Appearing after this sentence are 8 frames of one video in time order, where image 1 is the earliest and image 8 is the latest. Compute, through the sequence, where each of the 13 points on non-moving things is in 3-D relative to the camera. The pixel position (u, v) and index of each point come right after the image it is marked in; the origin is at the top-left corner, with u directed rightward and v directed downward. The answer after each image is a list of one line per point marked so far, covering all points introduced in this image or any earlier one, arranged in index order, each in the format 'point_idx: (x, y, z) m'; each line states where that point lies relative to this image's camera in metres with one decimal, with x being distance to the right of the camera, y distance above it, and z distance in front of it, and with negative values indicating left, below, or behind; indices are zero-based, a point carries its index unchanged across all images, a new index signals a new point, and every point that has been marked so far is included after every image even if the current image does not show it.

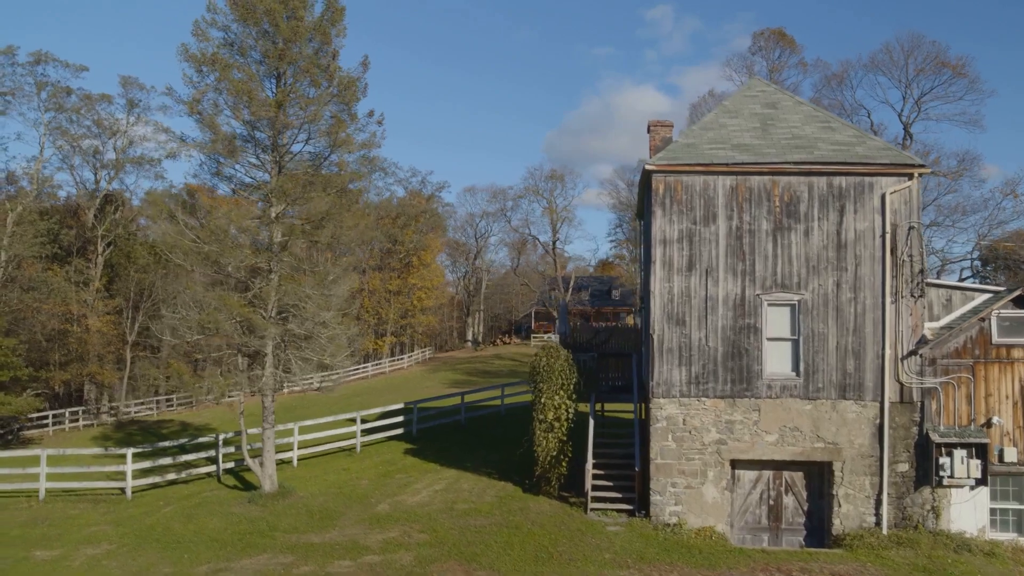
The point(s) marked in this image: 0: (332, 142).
0: (-3.8, +3.2, +15.3) m
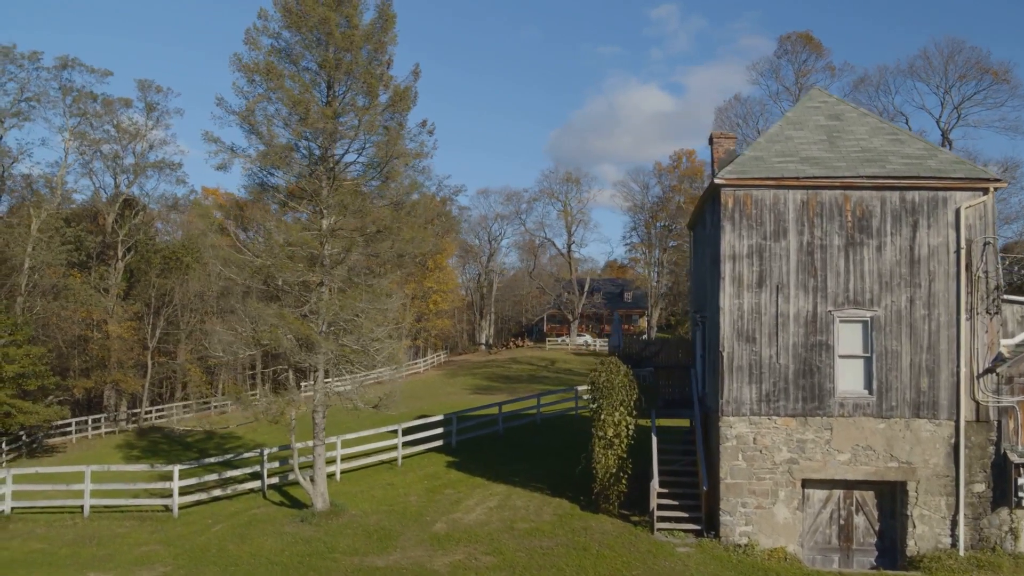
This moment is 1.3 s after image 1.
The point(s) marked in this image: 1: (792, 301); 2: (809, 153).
0: (-2.6, +2.9, +15.0) m
1: (+5.2, -0.2, +13.0) m
2: (+5.8, +2.6, +13.6) m
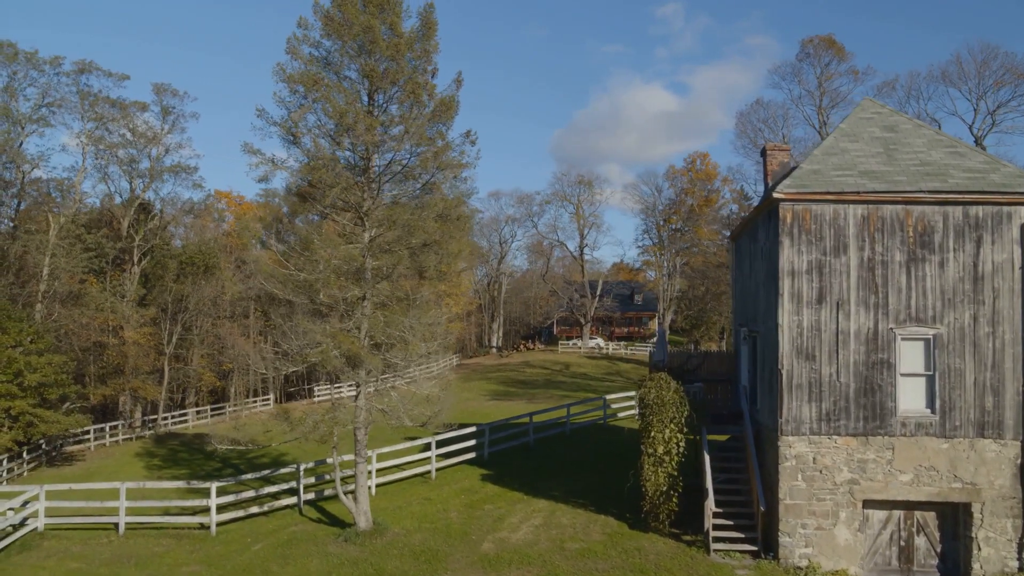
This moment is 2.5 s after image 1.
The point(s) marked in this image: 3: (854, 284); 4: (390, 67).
0: (-1.6, +2.6, +14.7) m
1: (+6.2, -0.6, +12.8) m
2: (+6.8, +2.3, +13.3) m
3: (+6.3, +0.1, +12.8) m
4: (-2.5, +4.6, +14.6) m
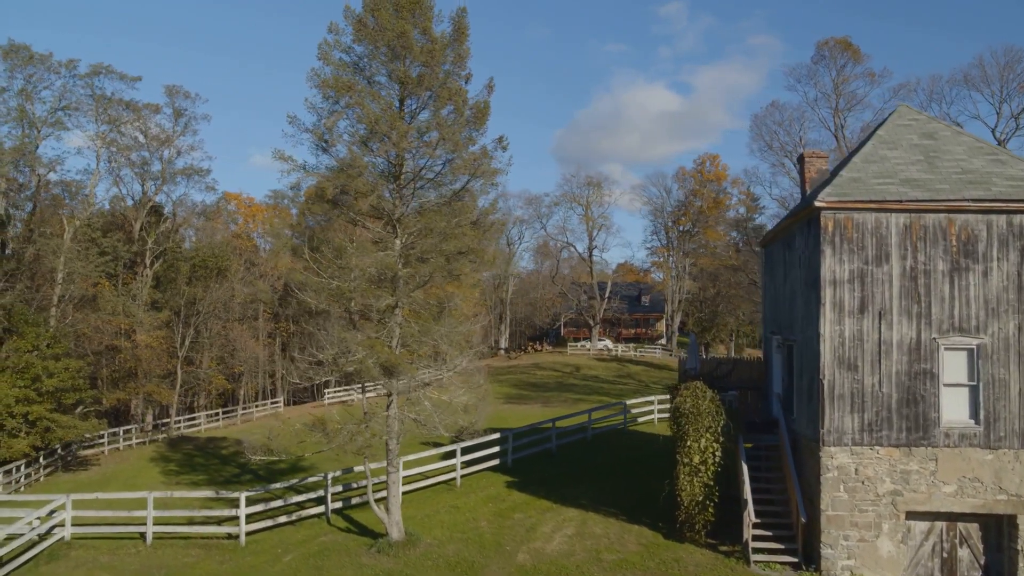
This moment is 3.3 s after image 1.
0: (-0.9, +2.5, +14.6) m
1: (+6.9, -0.7, +12.6) m
2: (+7.5, +2.1, +13.2) m
3: (+7.0, -0.1, +12.7) m
4: (-1.8, +4.4, +14.5) m
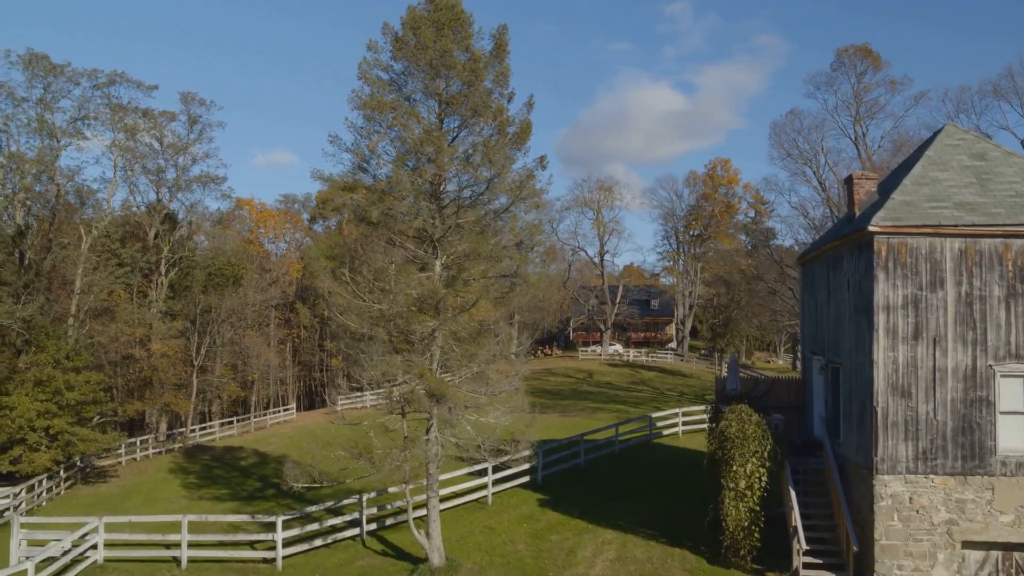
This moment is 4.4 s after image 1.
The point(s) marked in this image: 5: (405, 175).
0: (0.0, +2.0, +14.4) m
1: (+7.8, -1.2, +12.5) m
2: (+8.4, +1.7, +13.0) m
3: (+7.8, -0.6, +12.5) m
4: (-0.9, +4.0, +14.3) m
5: (-2.1, +2.2, +14.1) m
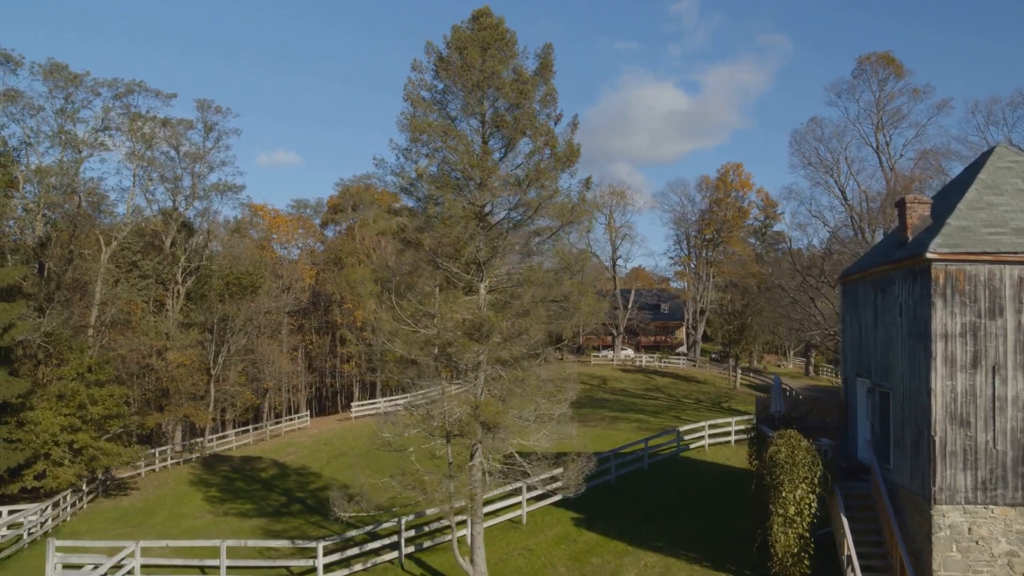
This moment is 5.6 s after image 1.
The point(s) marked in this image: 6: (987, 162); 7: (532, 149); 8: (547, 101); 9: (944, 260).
0: (+0.9, +1.5, +14.2) m
1: (+8.8, -1.7, +12.3) m
2: (+9.3, +1.2, +12.8) m
3: (+8.8, -1.1, +12.3) m
4: (0.0, +3.5, +14.1) m
5: (-1.2, +1.8, +13.9) m
6: (+9.7, +2.6, +14.3) m
7: (+0.4, +2.8, +14.3) m
8: (+0.7, +3.9, +14.5) m
9: (+7.6, +0.5, +12.4) m
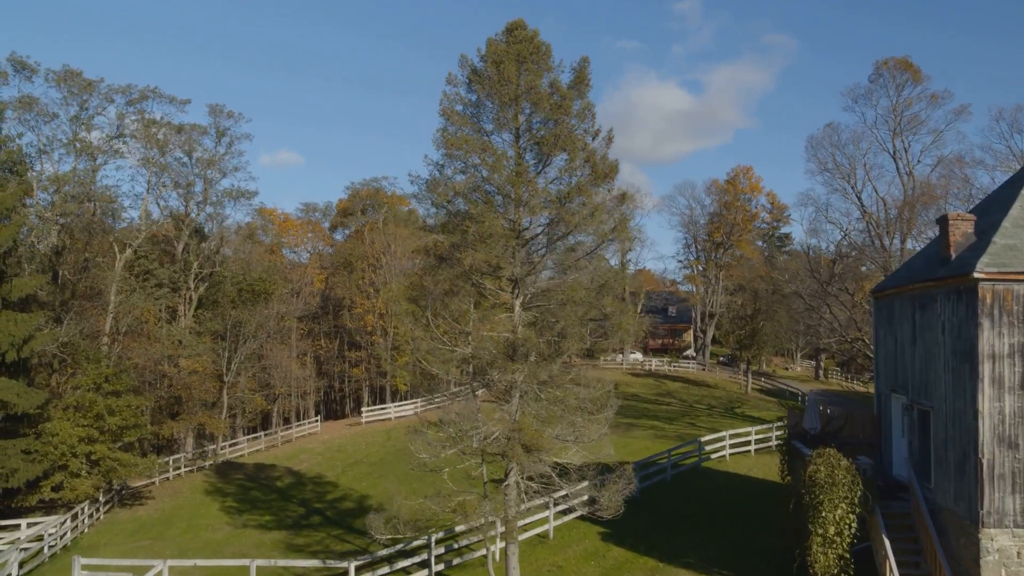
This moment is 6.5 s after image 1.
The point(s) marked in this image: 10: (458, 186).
0: (+1.6, +1.2, +14.0) m
1: (+9.5, -2.0, +12.1) m
2: (+10.0, +0.8, +12.7) m
3: (+9.5, -1.4, +12.1) m
4: (+0.7, +3.1, +13.9) m
5: (-0.5, +1.4, +13.7) m
6: (+10.4, +2.3, +14.1) m
7: (+1.1, +2.4, +14.1) m
8: (+1.4, +3.5, +14.3) m
9: (+8.4, +0.1, +12.2) m
10: (-1.2, +2.0, +13.8) m
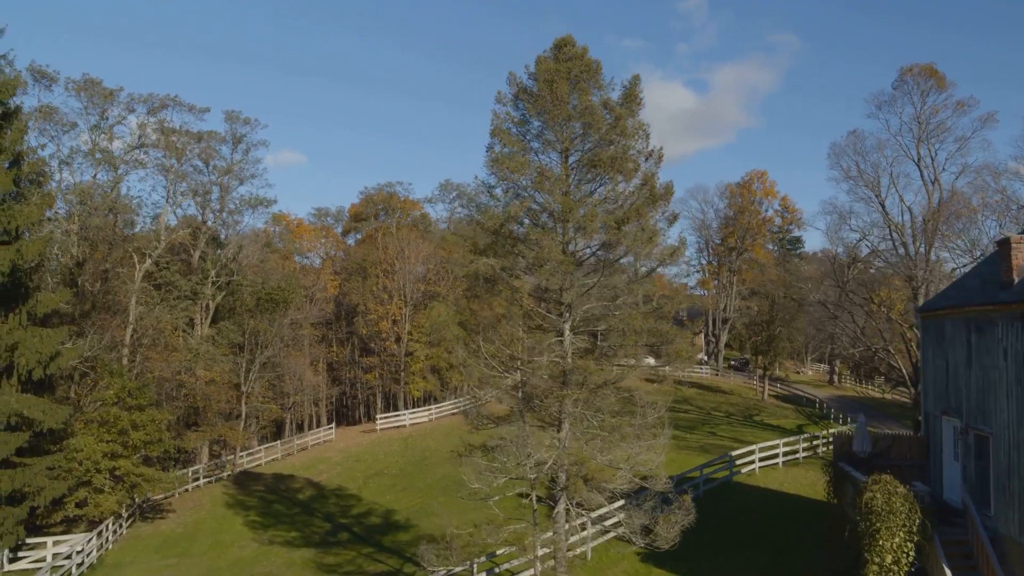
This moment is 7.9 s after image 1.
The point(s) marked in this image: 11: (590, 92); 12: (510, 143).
0: (+2.6, +0.7, +13.7) m
1: (+10.5, -2.5, +11.8) m
2: (+11.0, +0.4, +12.4) m
3: (+10.5, -1.9, +11.9) m
4: (+1.7, +2.7, +13.6) m
5: (+0.5, +0.9, +13.4) m
6: (+11.4, +1.8, +13.8) m
7: (+2.1, +2.0, +13.7) m
8: (+2.4, +3.1, +13.9) m
9: (+9.4, -0.3, +11.9) m
10: (-0.2, +1.6, +13.4) m
11: (+1.5, +3.9, +13.7) m
12: (-0.1, +2.9, +13.7) m
